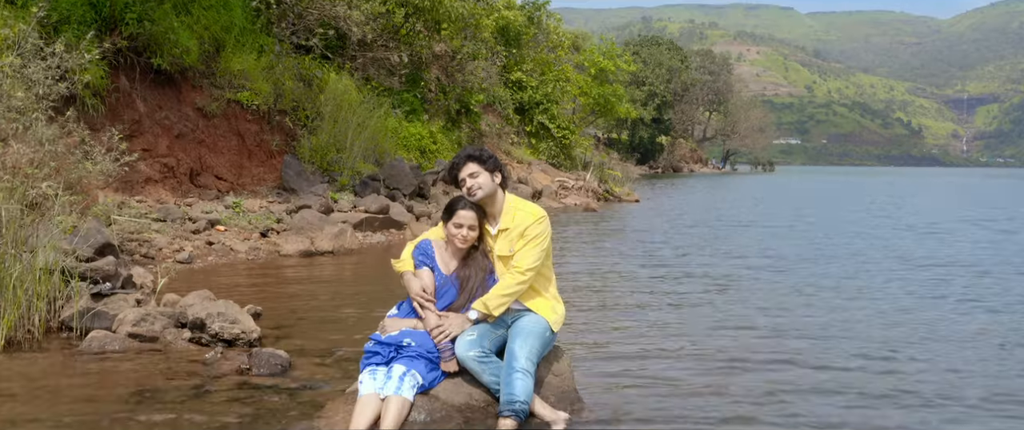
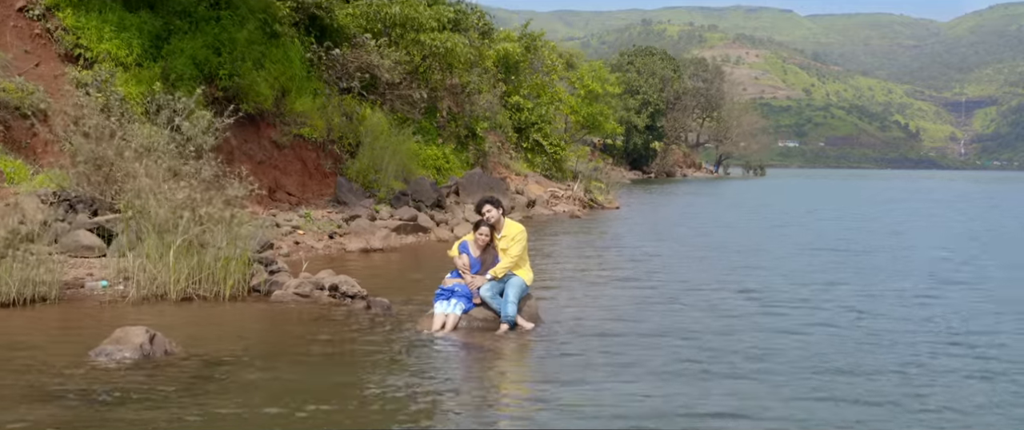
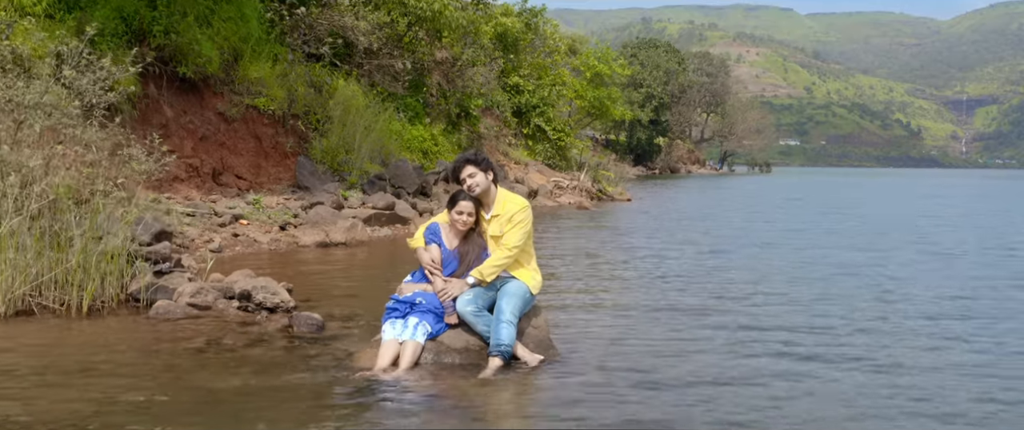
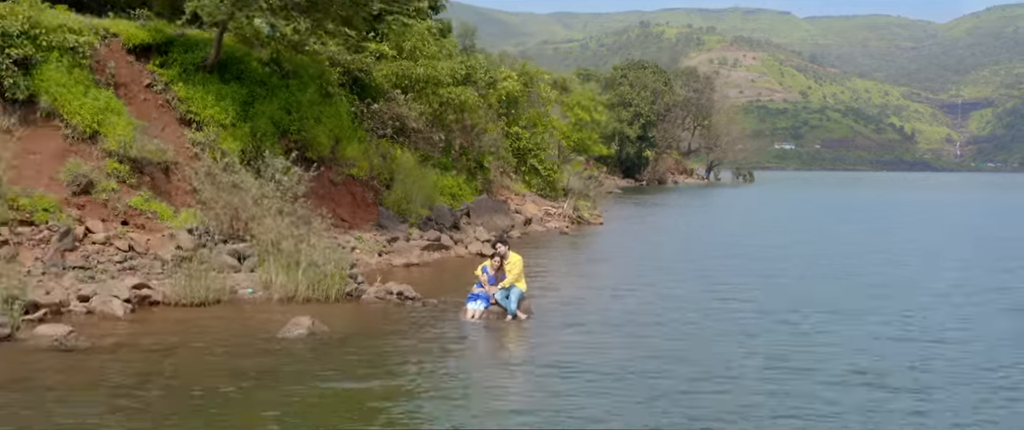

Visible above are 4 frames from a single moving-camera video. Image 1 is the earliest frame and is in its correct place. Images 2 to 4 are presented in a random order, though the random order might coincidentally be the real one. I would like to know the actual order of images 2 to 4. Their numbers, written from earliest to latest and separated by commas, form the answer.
3, 2, 4
